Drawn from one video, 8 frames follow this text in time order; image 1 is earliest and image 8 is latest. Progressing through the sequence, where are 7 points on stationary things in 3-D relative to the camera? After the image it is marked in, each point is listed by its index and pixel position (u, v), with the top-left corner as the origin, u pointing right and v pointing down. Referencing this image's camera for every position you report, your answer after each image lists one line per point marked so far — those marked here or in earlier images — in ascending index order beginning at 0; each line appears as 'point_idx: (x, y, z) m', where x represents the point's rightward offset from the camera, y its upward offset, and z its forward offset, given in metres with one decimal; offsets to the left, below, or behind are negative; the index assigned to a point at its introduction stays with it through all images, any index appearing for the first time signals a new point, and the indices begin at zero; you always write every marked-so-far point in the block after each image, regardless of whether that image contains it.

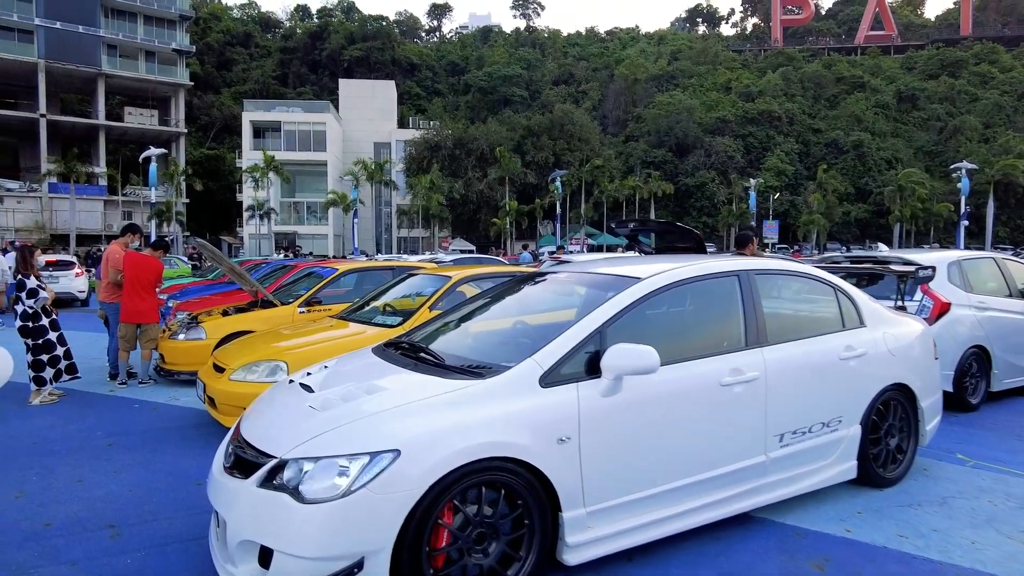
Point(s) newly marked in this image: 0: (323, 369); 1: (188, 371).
0: (-1.0, -0.5, +3.6) m
1: (-3.5, -0.9, +7.1) m
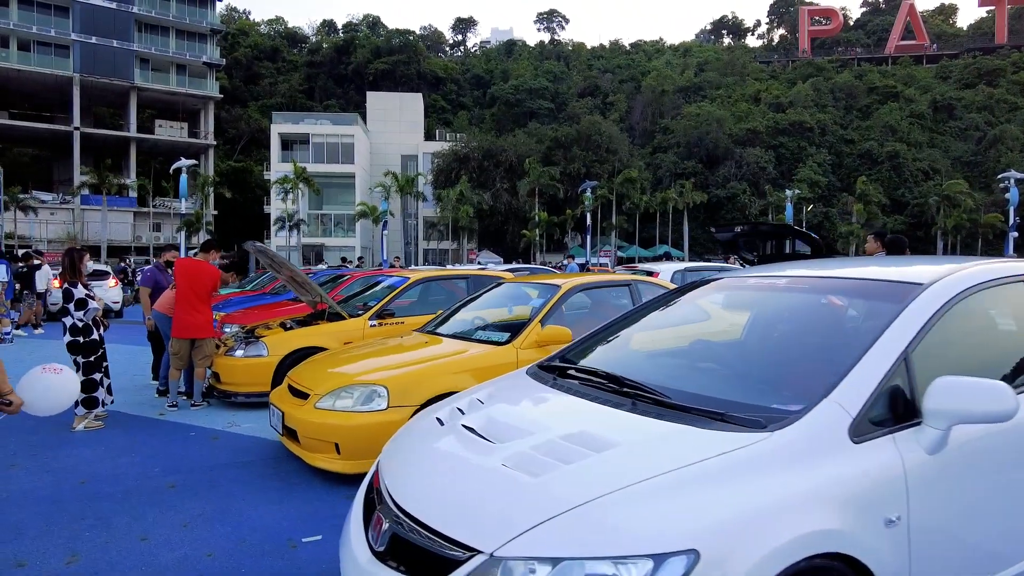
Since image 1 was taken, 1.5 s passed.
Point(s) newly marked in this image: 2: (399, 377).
0: (-0.1, -0.5, +2.7) m
1: (-2.5, -1.0, +6.2) m
2: (-0.7, -0.6, +4.3) m
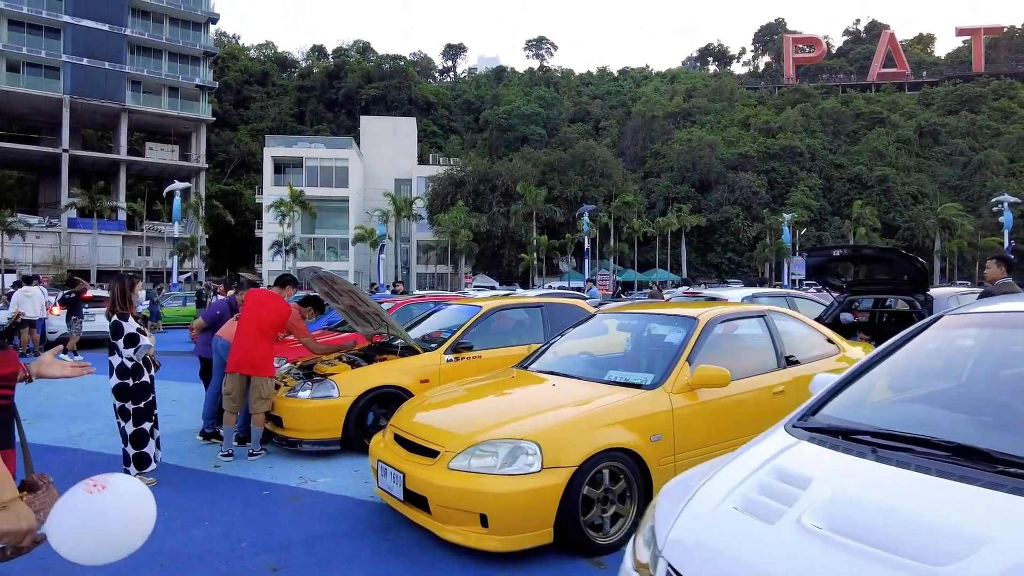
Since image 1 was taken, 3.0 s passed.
0: (+0.8, -0.6, +2.0) m
1: (-1.6, -1.3, +5.5) m
2: (+0.2, -0.8, +3.5) m
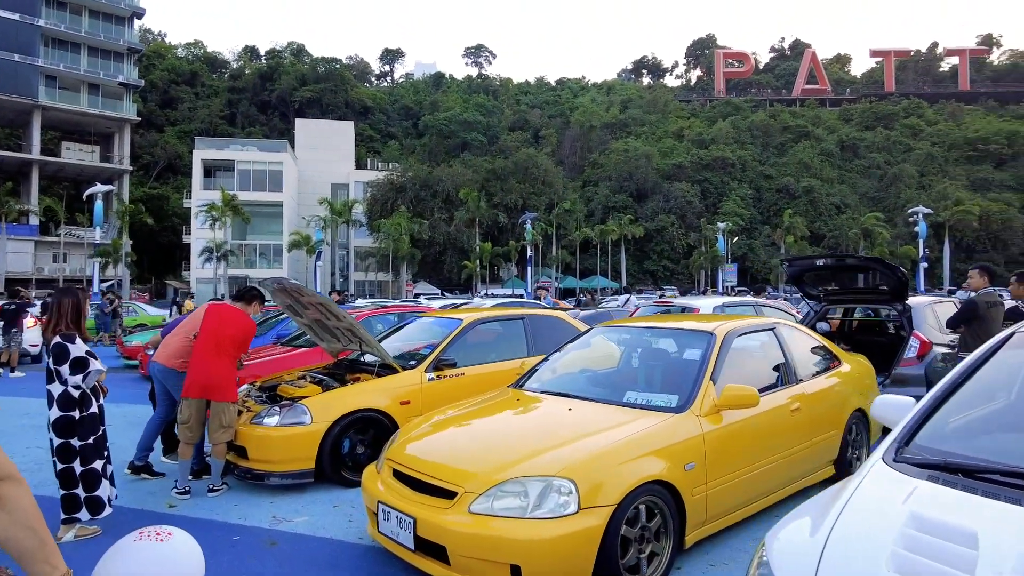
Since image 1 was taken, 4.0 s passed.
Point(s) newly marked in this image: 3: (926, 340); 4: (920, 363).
0: (+1.1, -0.7, +1.7) m
1: (-1.7, -1.4, +4.9) m
2: (+0.3, -0.8, +3.2) m
3: (+4.3, -0.5, +6.8) m
4: (+4.2, -0.8, +6.7) m
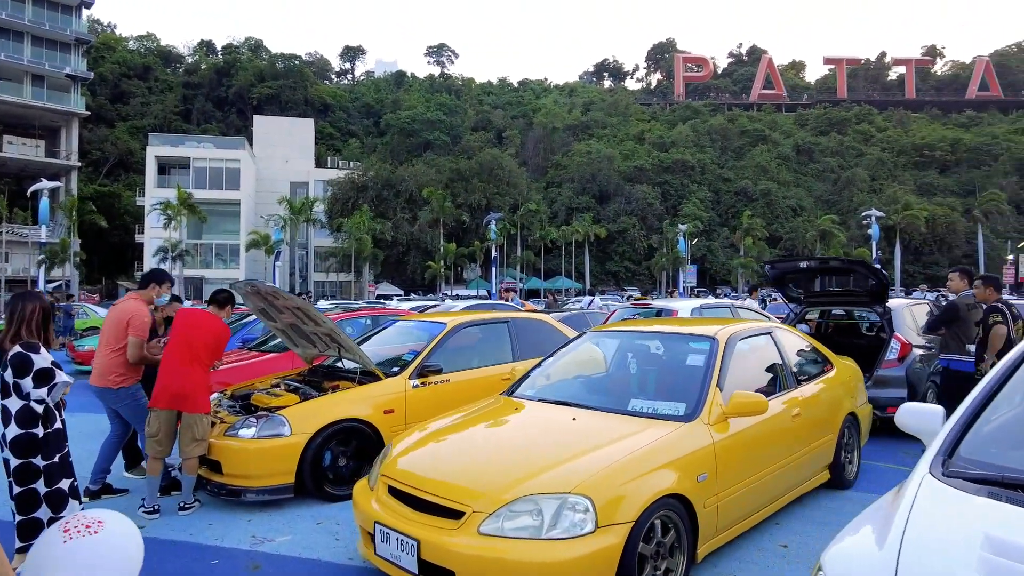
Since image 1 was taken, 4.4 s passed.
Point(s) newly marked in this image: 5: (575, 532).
0: (+1.2, -0.7, +1.6) m
1: (-1.7, -1.4, +4.6) m
2: (+0.4, -0.9, +3.0) m
3: (+4.2, -0.6, +6.9) m
4: (+4.0, -0.8, +6.7) m
5: (+0.3, -1.1, +2.8) m
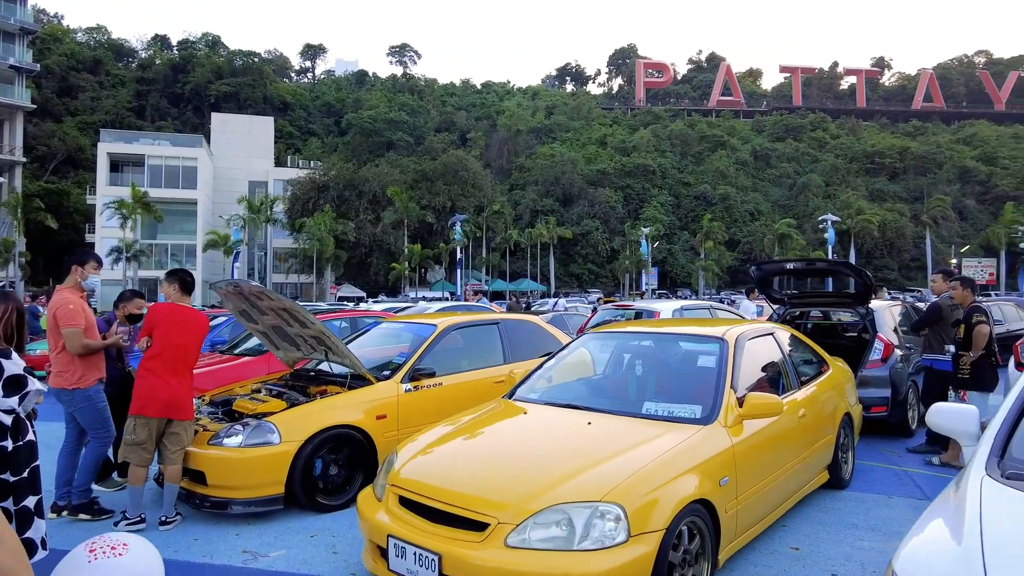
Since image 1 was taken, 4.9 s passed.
0: (+1.4, -0.7, +1.5) m
1: (-1.7, -1.4, +4.3) m
2: (+0.5, -0.9, +2.9) m
3: (+4.0, -0.6, +6.9) m
4: (+3.9, -0.8, +6.8) m
5: (+0.4, -1.0, +2.7) m
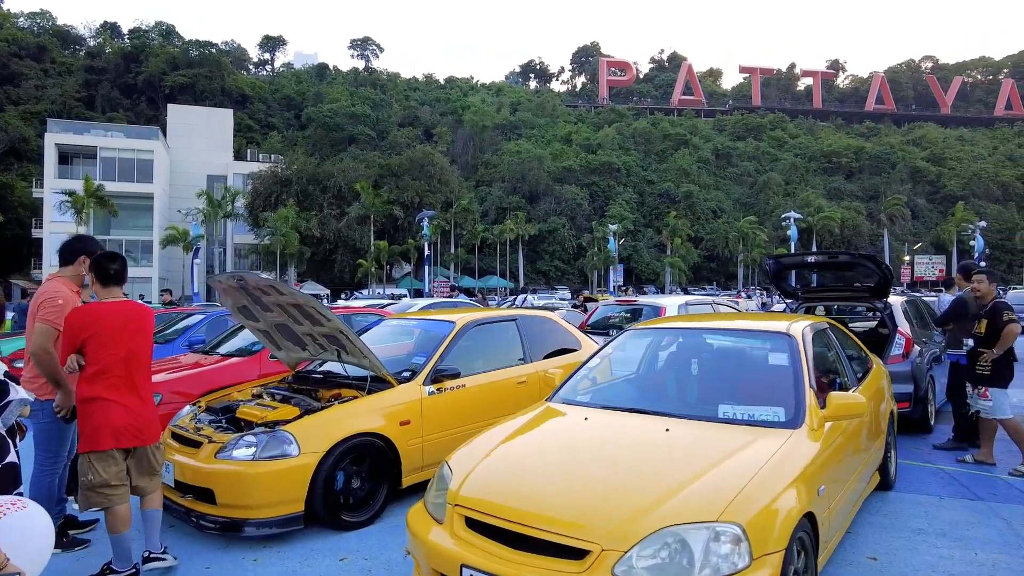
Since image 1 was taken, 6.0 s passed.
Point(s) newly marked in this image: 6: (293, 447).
0: (+1.9, -0.7, +1.2) m
1: (-1.4, -1.4, +3.8) m
2: (+0.9, -0.8, +2.5) m
3: (+4.1, -0.5, +6.8) m
4: (+4.0, -0.7, +6.6) m
5: (+0.8, -1.0, +2.3) m
6: (-1.3, -1.0, +3.9) m
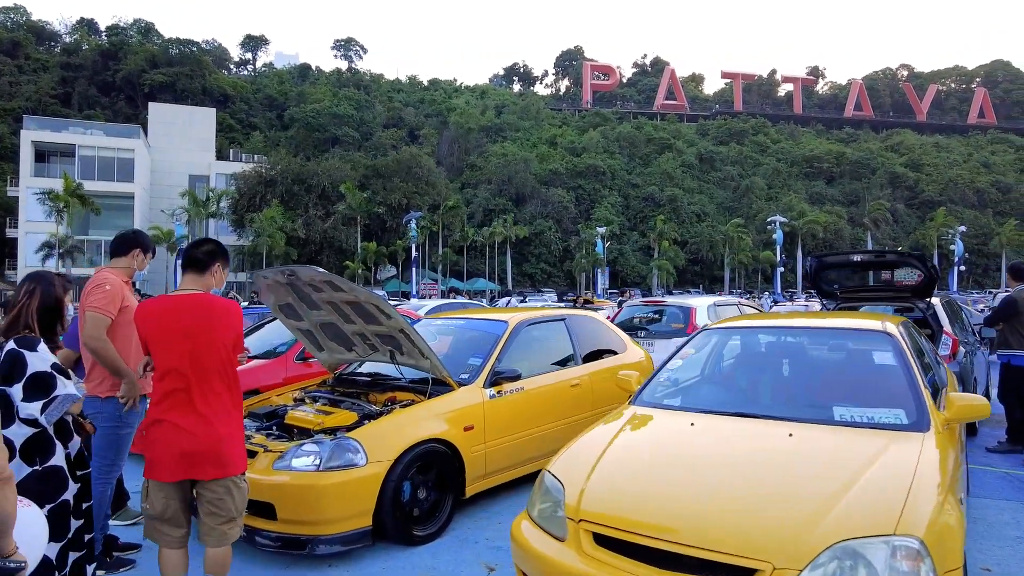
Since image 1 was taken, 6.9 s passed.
0: (+2.4, -0.6, +1.0) m
1: (-1.0, -1.3, +3.5) m
2: (+1.4, -0.8, +2.3) m
3: (+4.5, -0.5, +6.7) m
4: (+4.4, -0.7, +6.5) m
5: (+1.3, -1.0, +2.1) m
6: (-0.9, -0.9, +3.6) m
